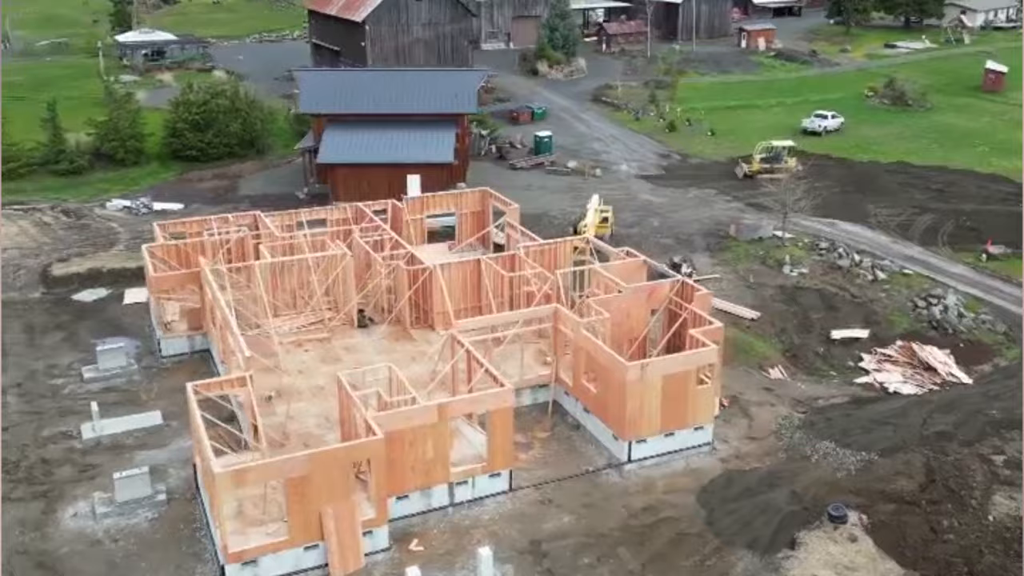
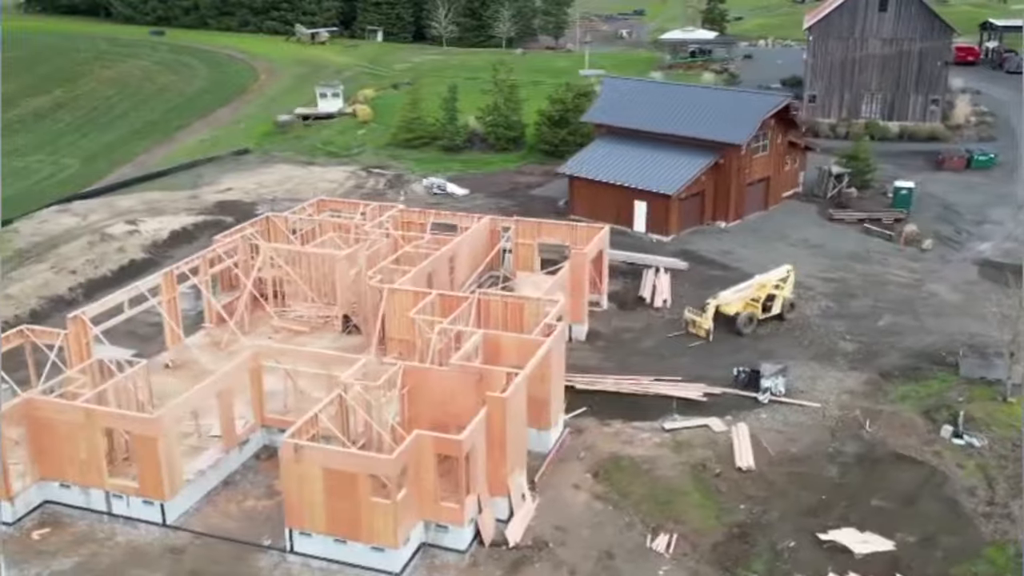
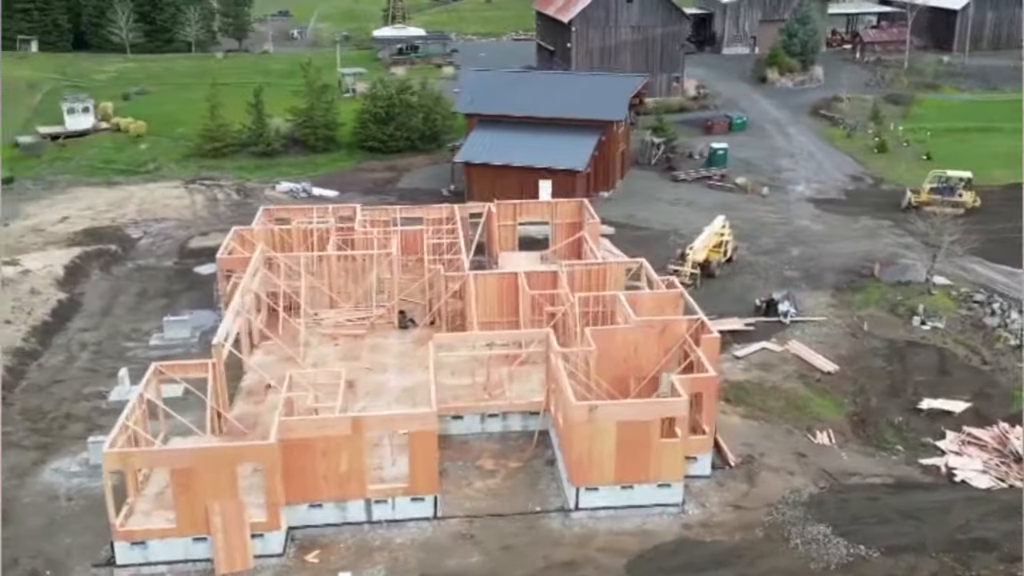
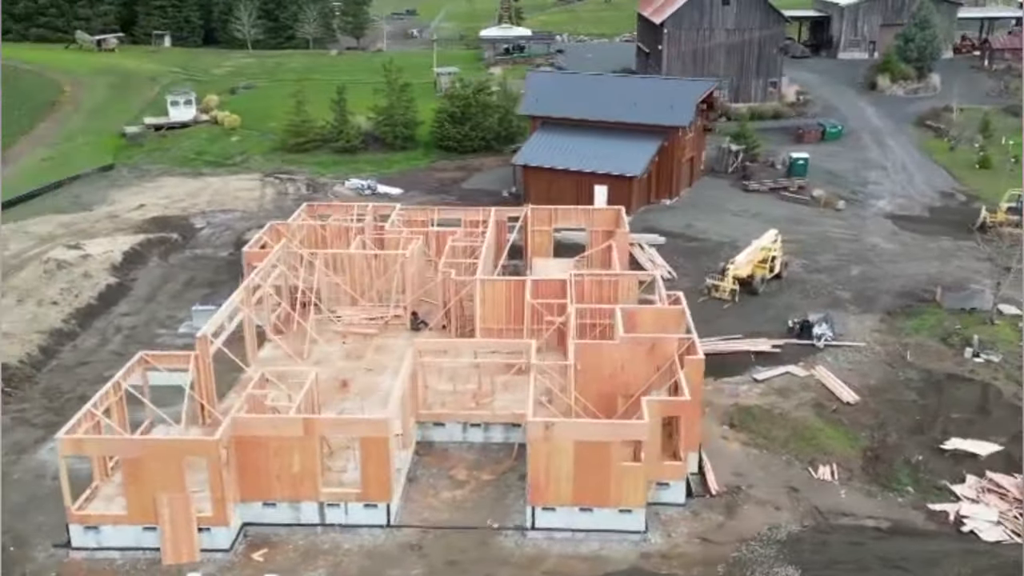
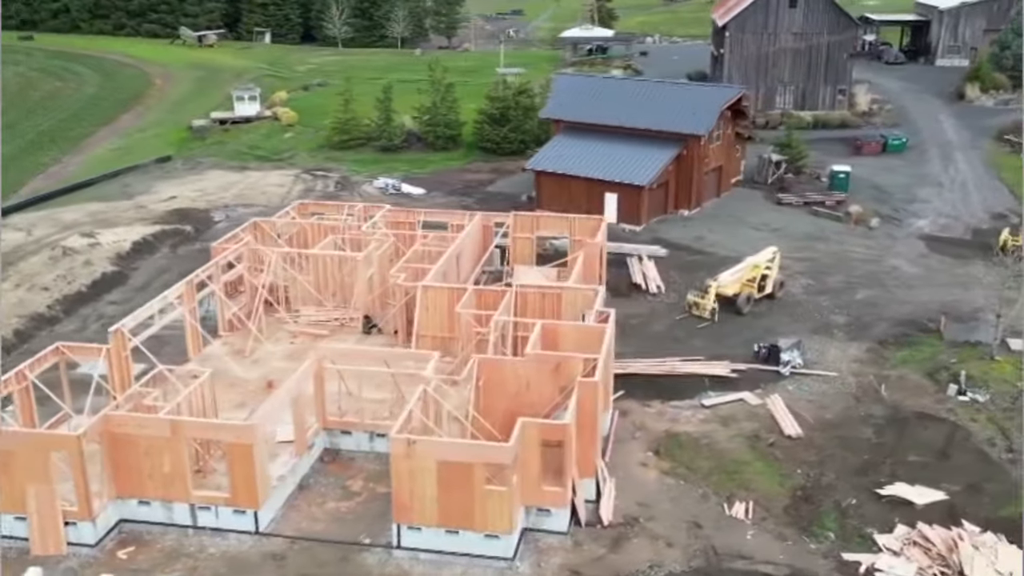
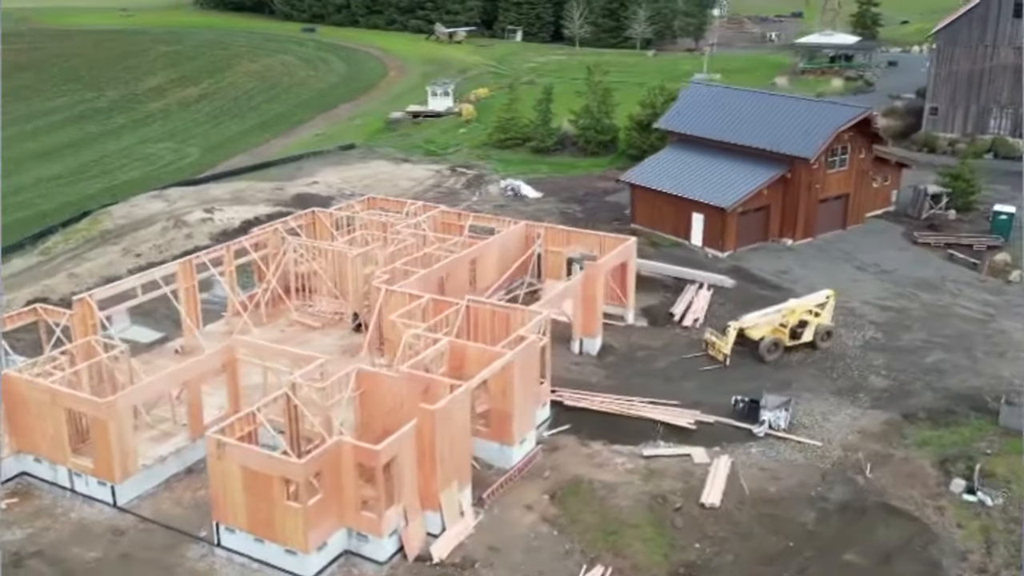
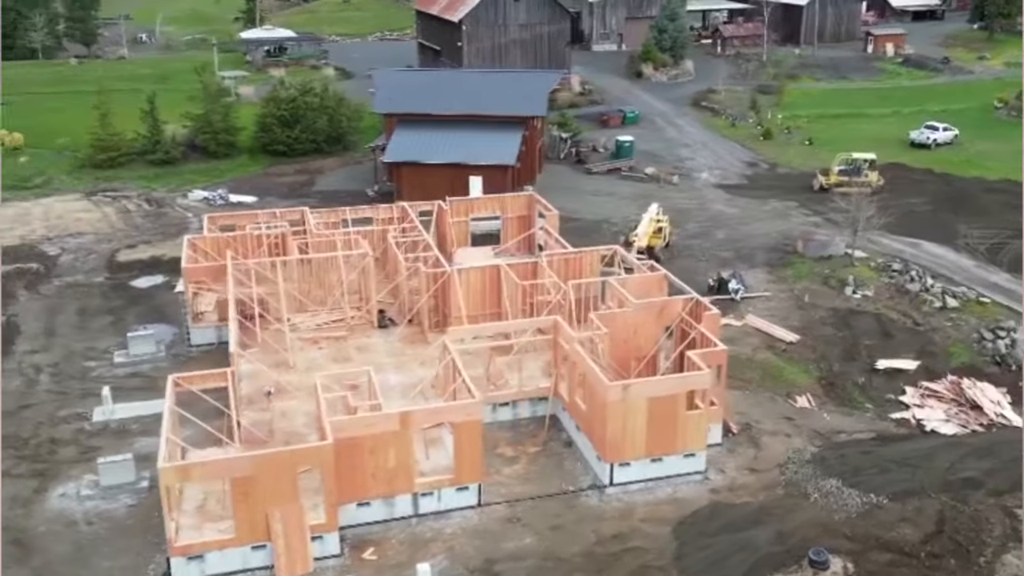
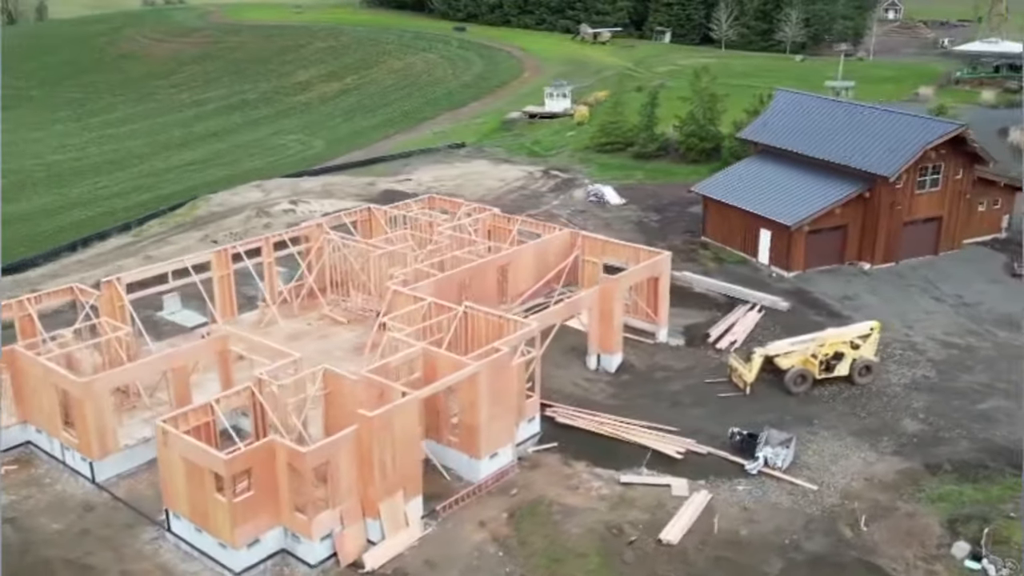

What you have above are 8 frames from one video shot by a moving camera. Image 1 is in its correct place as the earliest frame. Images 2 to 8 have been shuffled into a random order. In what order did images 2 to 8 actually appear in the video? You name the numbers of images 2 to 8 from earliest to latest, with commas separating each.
7, 3, 4, 5, 2, 6, 8
